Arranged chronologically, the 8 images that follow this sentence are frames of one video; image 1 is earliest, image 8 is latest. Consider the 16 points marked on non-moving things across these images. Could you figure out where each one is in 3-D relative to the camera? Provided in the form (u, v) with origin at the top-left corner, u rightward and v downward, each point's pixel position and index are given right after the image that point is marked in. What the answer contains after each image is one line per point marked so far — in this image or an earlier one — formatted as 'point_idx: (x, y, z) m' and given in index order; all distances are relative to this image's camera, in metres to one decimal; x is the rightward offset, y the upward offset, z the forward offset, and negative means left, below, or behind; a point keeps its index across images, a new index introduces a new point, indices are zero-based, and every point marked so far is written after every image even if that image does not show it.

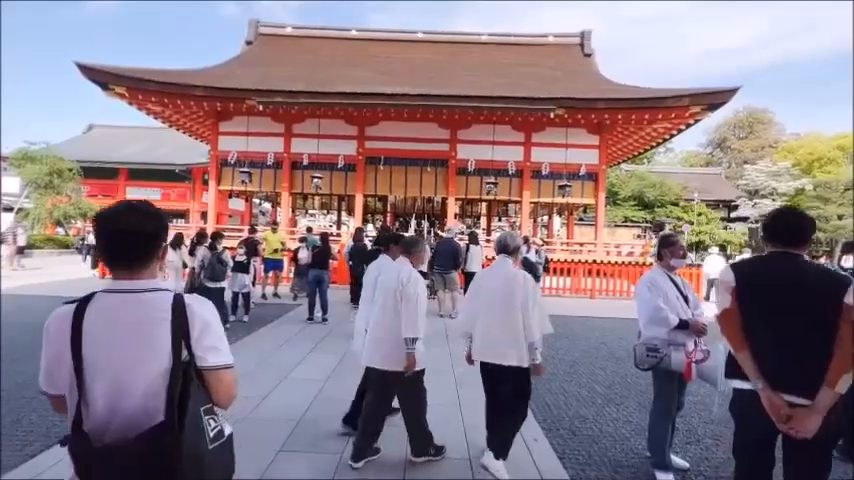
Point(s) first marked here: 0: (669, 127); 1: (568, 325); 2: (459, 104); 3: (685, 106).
0: (+7.6, +3.6, +12.5) m
1: (+2.8, -1.7, +8.2) m
2: (+0.9, +4.0, +11.7) m
3: (+7.3, +3.7, +11.3) m
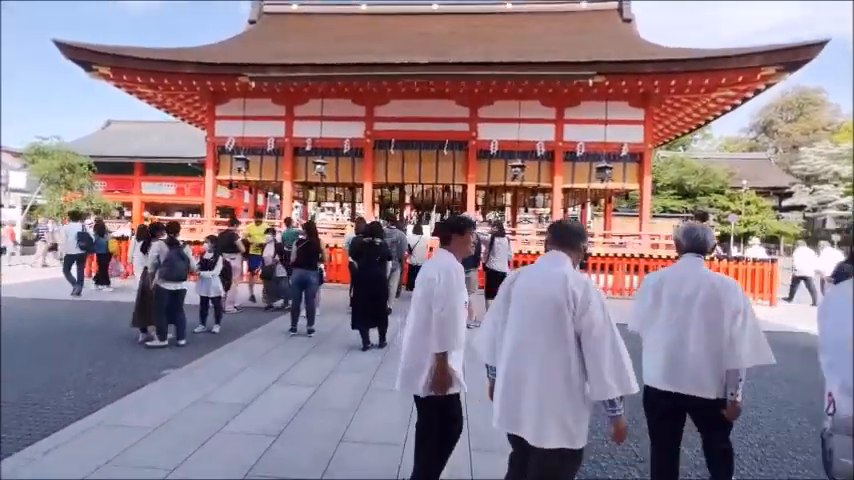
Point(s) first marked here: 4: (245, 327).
0: (+8.0, +3.8, +10.4) m
1: (+3.0, -1.5, +6.5) m
2: (+1.2, +4.2, +10.0) m
3: (+7.6, +4.0, +9.3) m
4: (-2.9, -1.4, +6.2) m
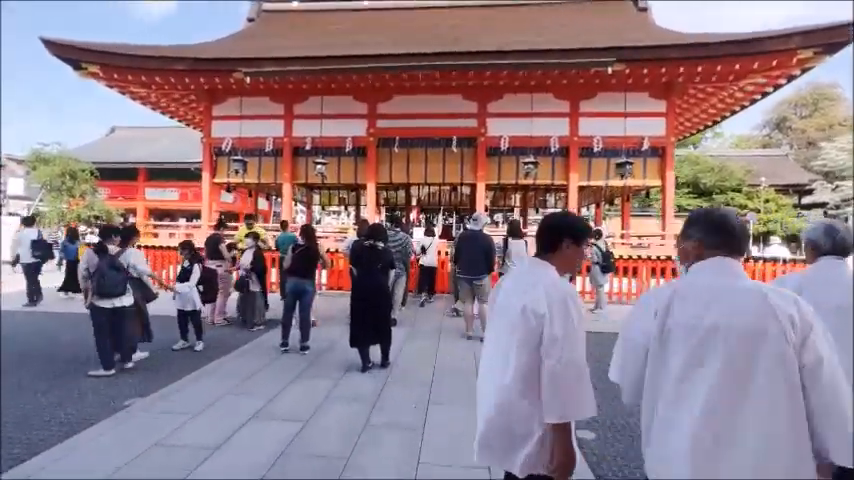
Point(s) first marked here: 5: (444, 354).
0: (+8.1, +3.8, +9.6) m
1: (+3.2, -1.5, +5.8) m
2: (+1.4, +4.1, +9.3) m
3: (+7.8, +4.0, +8.5) m
4: (-2.7, -1.5, +5.6) m
5: (+0.2, -1.5, +5.2) m
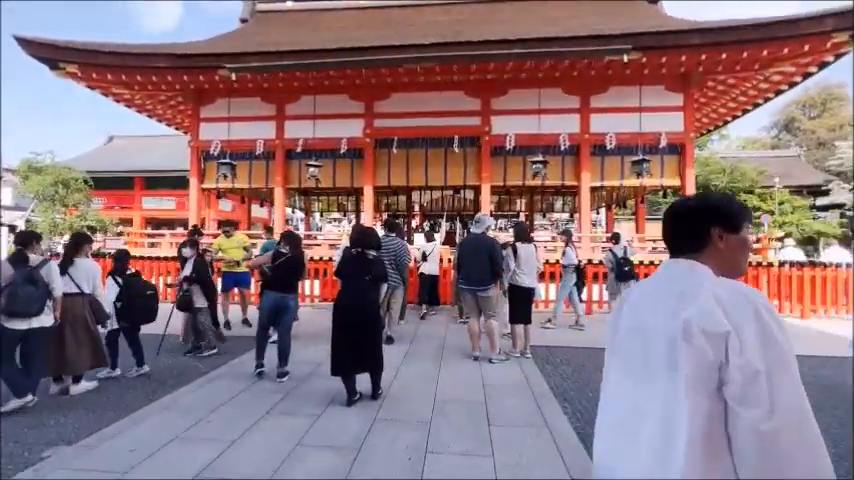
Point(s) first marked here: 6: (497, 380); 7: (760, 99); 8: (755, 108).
0: (+8.1, +3.8, +8.8) m
1: (+3.1, -1.6, +5.0) m
2: (+1.3, +4.0, +8.6) m
3: (+7.7, +4.0, +7.7) m
4: (-2.7, -1.6, +4.8) m
5: (+0.2, -1.6, +4.5) m
6: (+0.8, -1.6, +4.5) m
7: (+8.6, +3.7, +10.3) m
8: (+8.9, +3.6, +10.8) m
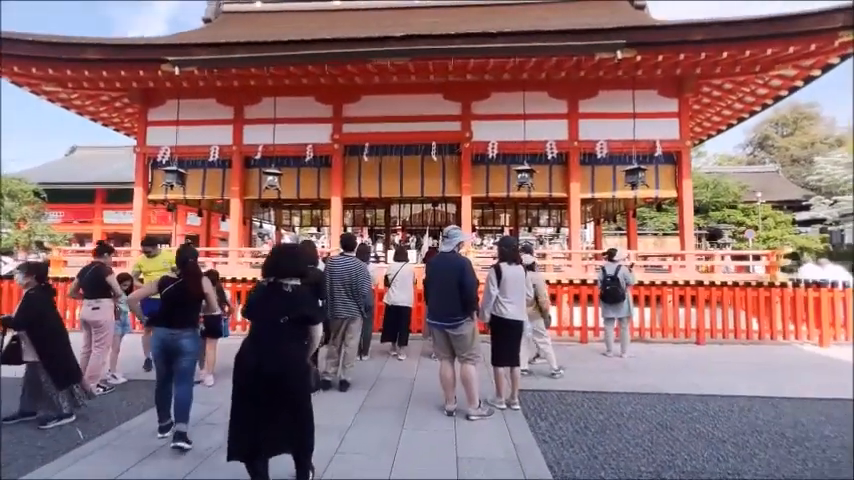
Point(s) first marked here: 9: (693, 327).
0: (+7.5, +3.4, +8.2) m
1: (+2.8, -1.8, +3.9) m
2: (+0.8, +3.7, +7.7) m
3: (+7.2, +3.7, +7.1) m
4: (-3.1, -1.8, +3.6) m
5: (-0.1, -1.8, +3.3) m
6: (+0.4, -1.8, +3.4) m
7: (+8.0, +3.3, +9.7) m
8: (+8.3, +3.2, +10.2) m
9: (+5.1, -1.7, +7.7) m
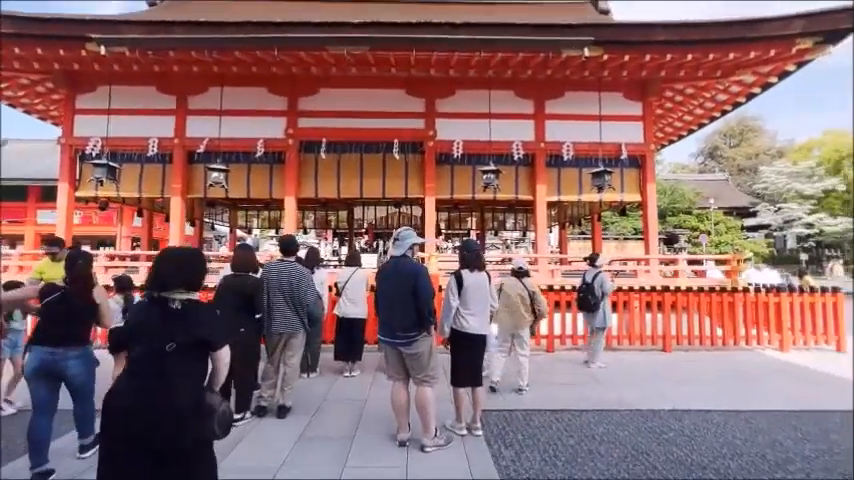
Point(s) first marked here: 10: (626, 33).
0: (+6.8, +3.3, +8.3) m
1: (+2.3, -1.8, +3.6) m
2: (+0.1, +3.6, +7.3) m
3: (+6.5, +3.6, +7.1) m
4: (-3.5, -1.8, +2.8) m
5: (-0.5, -1.8, +2.8) m
6: (0.0, -1.8, +2.9) m
7: (+7.1, +3.2, +9.8) m
8: (+7.3, +3.1, +10.3) m
9: (+4.4, -1.8, +7.6) m
10: (+3.6, +3.7, +7.2) m
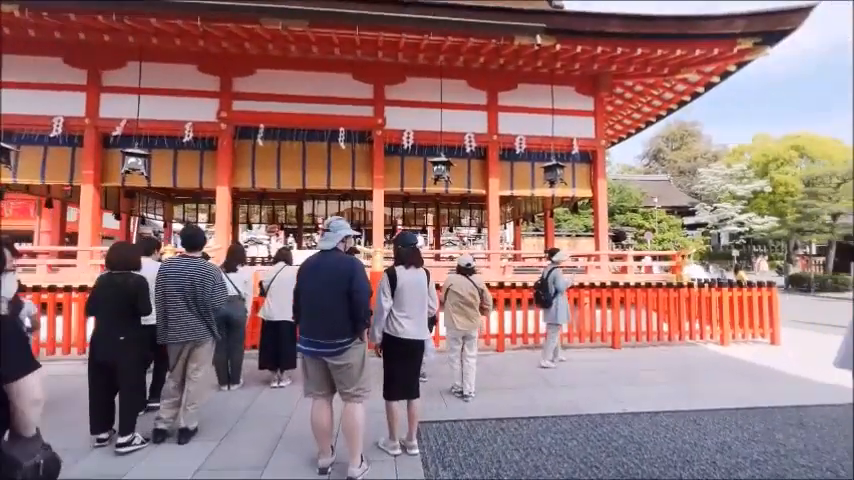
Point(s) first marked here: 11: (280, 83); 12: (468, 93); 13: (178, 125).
0: (+5.7, +3.4, +8.4) m
1: (+1.7, -1.7, +3.4) m
2: (-0.9, +3.7, +6.8) m
3: (+5.6, +3.7, +7.3) m
4: (-4.0, -1.7, +1.9) m
5: (-1.0, -1.7, +2.2) m
6: (-0.5, -1.7, +2.4) m
7: (+5.9, +3.2, +10.0) m
8: (+6.1, +3.2, +10.5) m
9: (+3.4, -1.7, +7.5) m
10: (+2.7, +3.8, +7.1) m
11: (-3.0, +3.3, +8.3) m
12: (+0.9, +3.2, +8.7) m
13: (-5.0, +2.3, +8.0) m
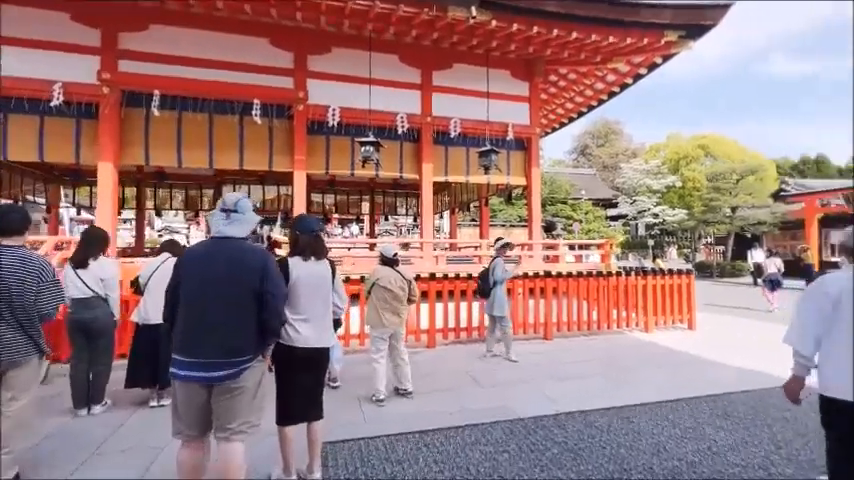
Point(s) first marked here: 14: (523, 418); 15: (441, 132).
0: (+4.3, +3.7, +8.5) m
1: (+1.1, -1.6, +3.0) m
2: (-2.0, +3.9, +5.9) m
3: (+4.3, +3.9, +7.3) m
4: (-4.4, -1.6, +0.8) m
5: (-1.5, -1.7, +1.5) m
6: (-1.0, -1.6, +1.8) m
7: (+4.2, +3.5, +10.0) m
8: (+4.3, +3.4, +10.6) m
9: (+2.1, -1.5, +7.4) m
10: (+1.5, +4.0, +6.7) m
11: (-4.4, +3.5, +7.1) m
12: (-0.5, +3.4, +8.1) m
13: (-6.2, +2.5, +6.5) m
14: (+0.9, -1.6, +3.6) m
15: (+0.3, +2.3, +8.3) m
